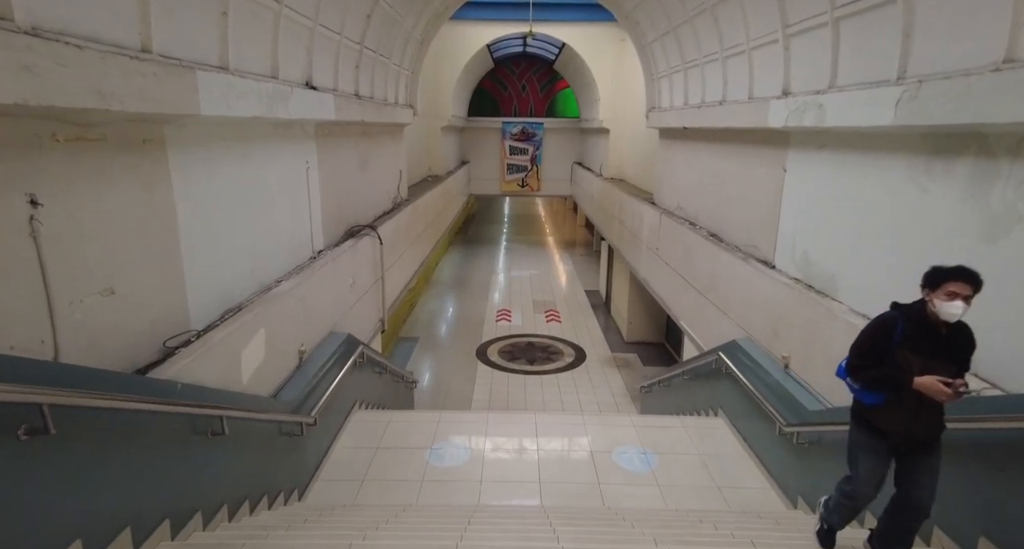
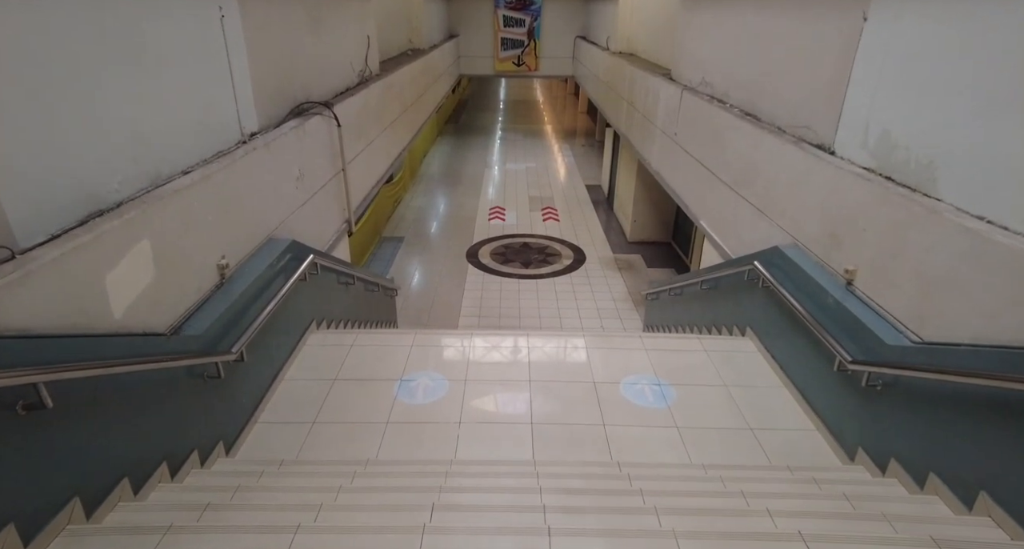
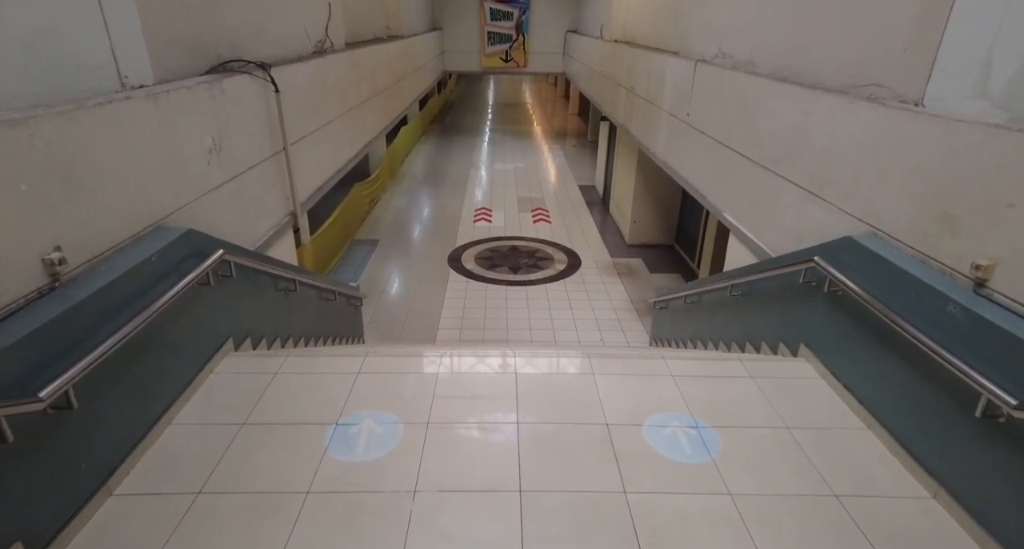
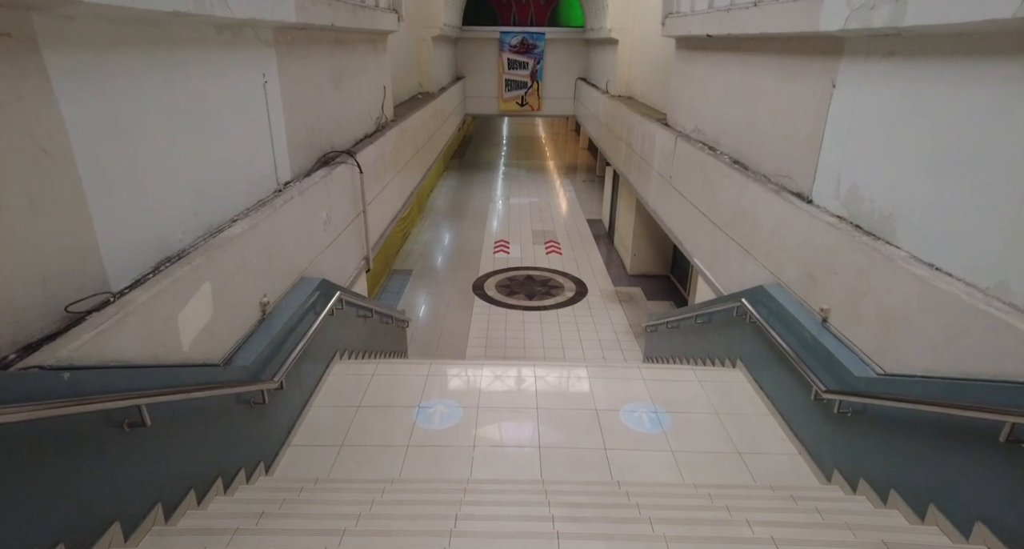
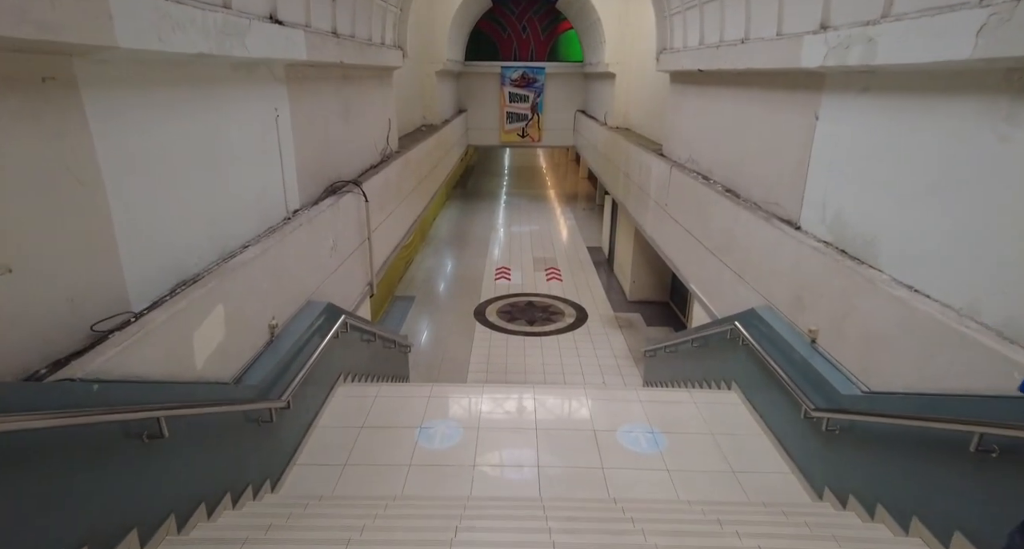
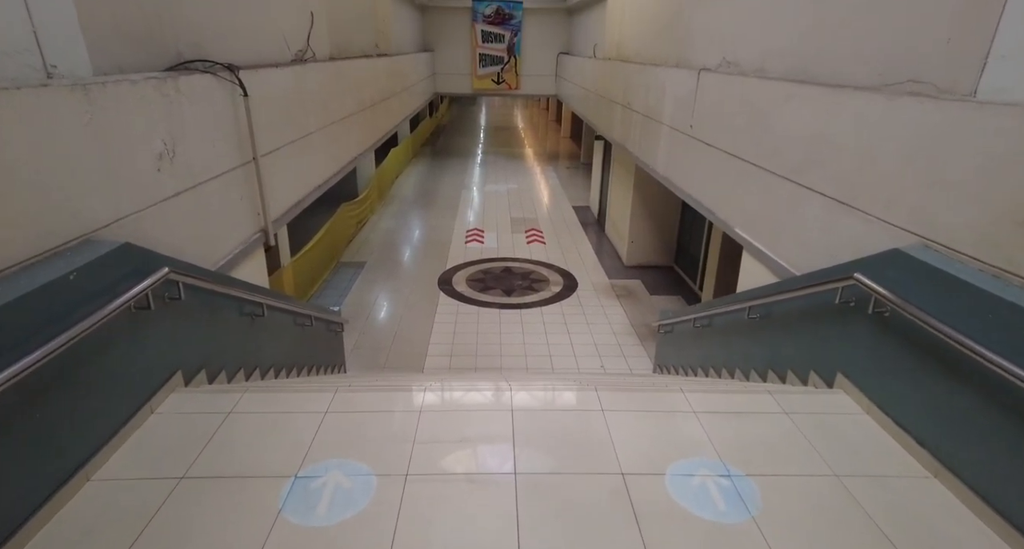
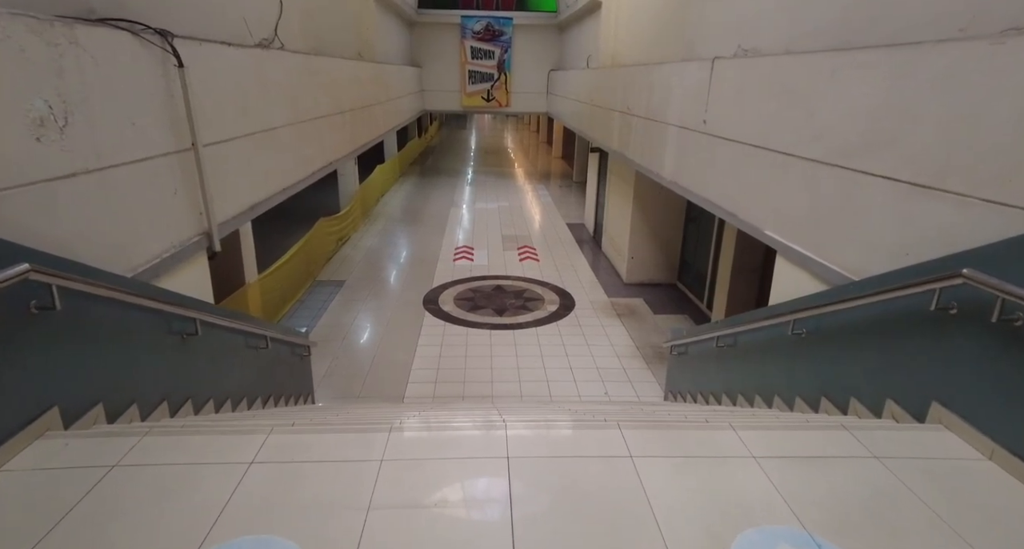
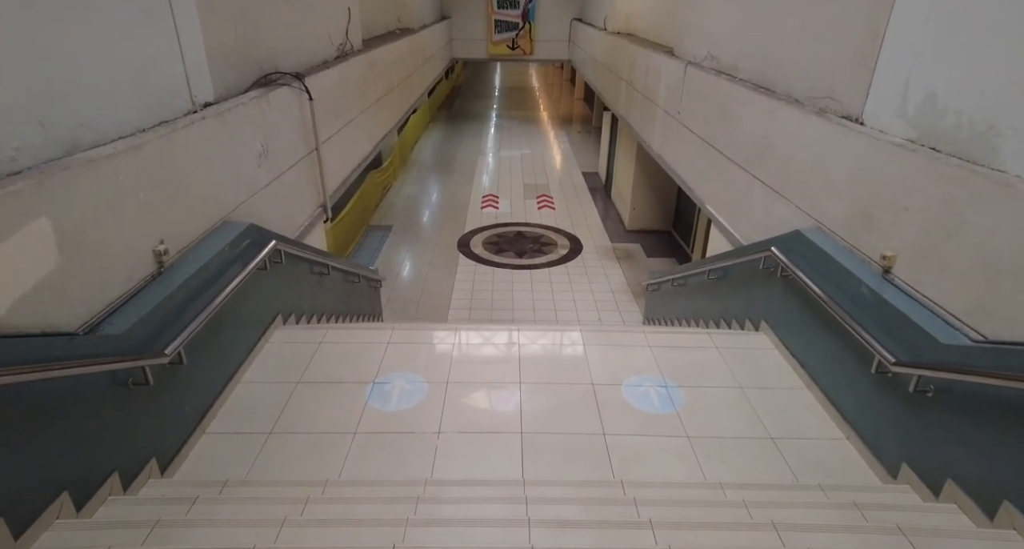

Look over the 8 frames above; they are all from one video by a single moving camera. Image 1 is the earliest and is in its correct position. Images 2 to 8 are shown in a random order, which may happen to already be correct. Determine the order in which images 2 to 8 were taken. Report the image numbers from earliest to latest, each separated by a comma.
5, 4, 2, 8, 3, 6, 7
